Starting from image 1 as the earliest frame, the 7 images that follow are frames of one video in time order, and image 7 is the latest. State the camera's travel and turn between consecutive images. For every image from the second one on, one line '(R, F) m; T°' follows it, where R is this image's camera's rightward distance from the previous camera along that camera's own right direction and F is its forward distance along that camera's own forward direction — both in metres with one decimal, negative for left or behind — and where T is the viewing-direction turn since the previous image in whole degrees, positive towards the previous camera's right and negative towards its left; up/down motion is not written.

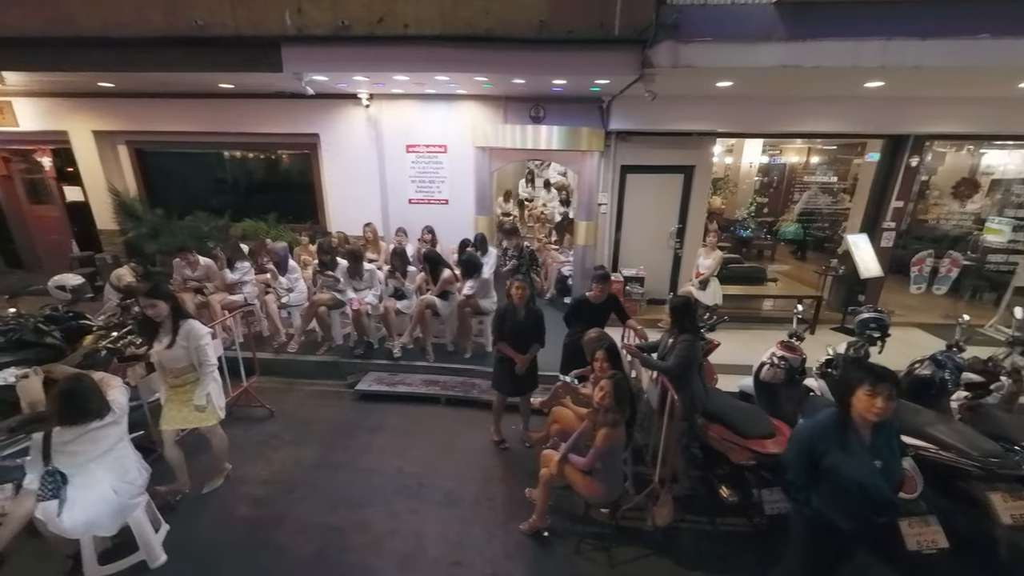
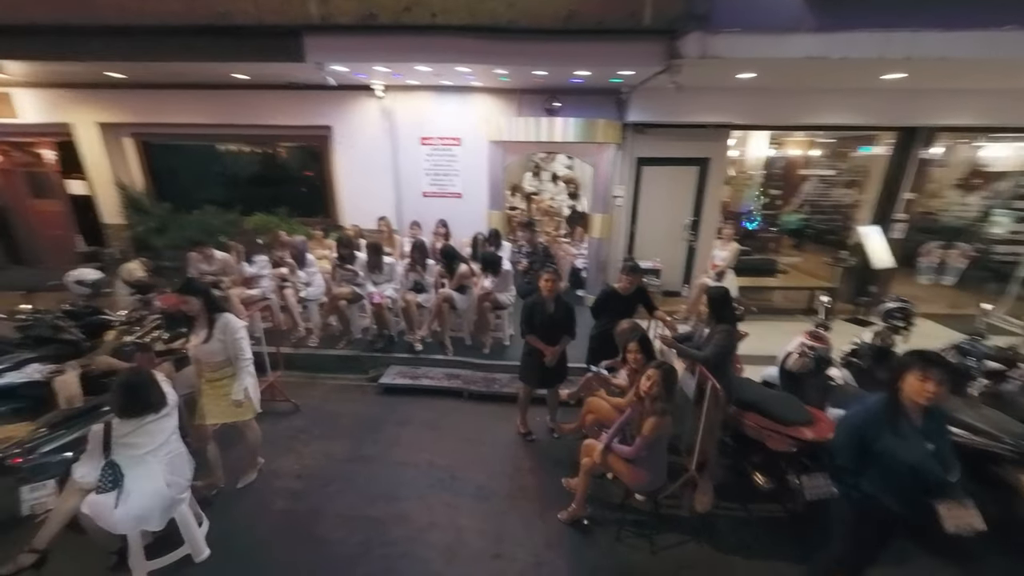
(-0.4, 0.0) m; +1°
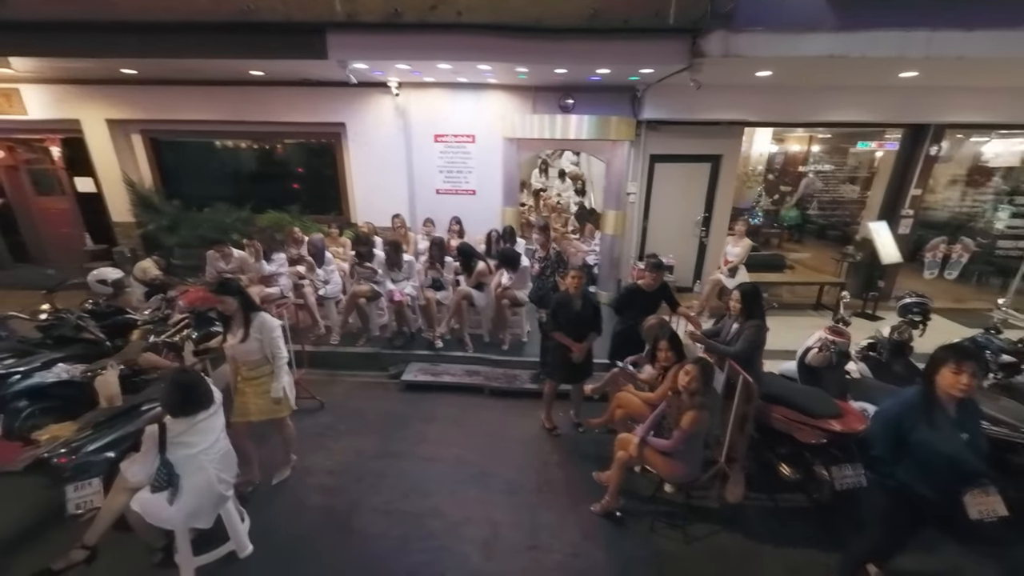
(-0.3, 0.0) m; +1°
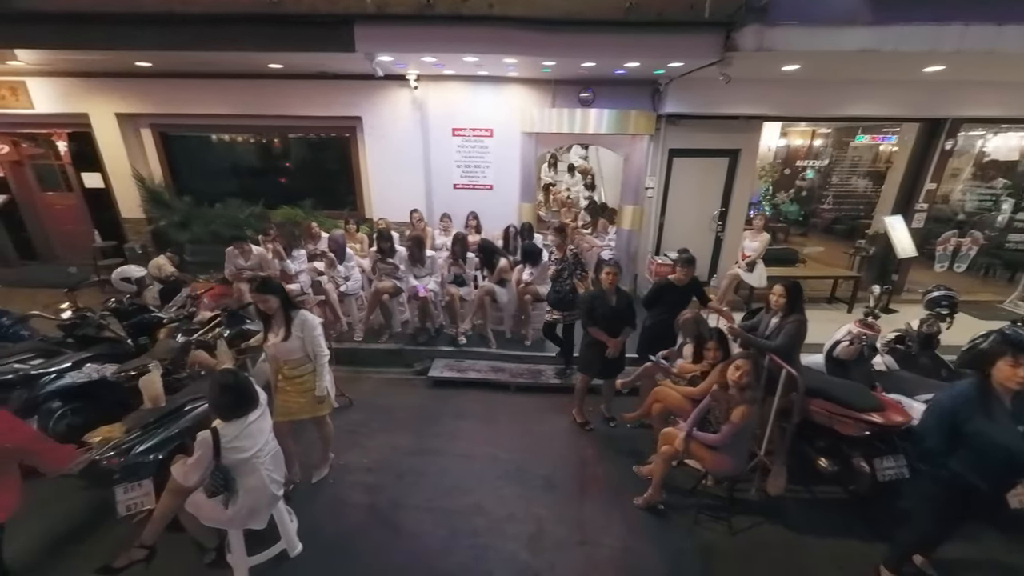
(-0.4, 0.0) m; +1°
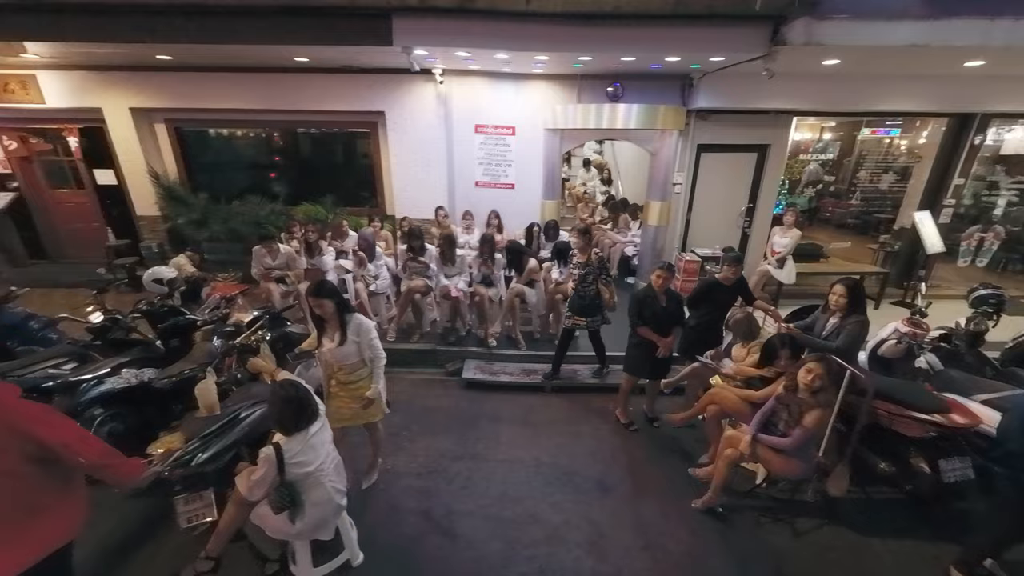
(-0.5, +0.1) m; +1°
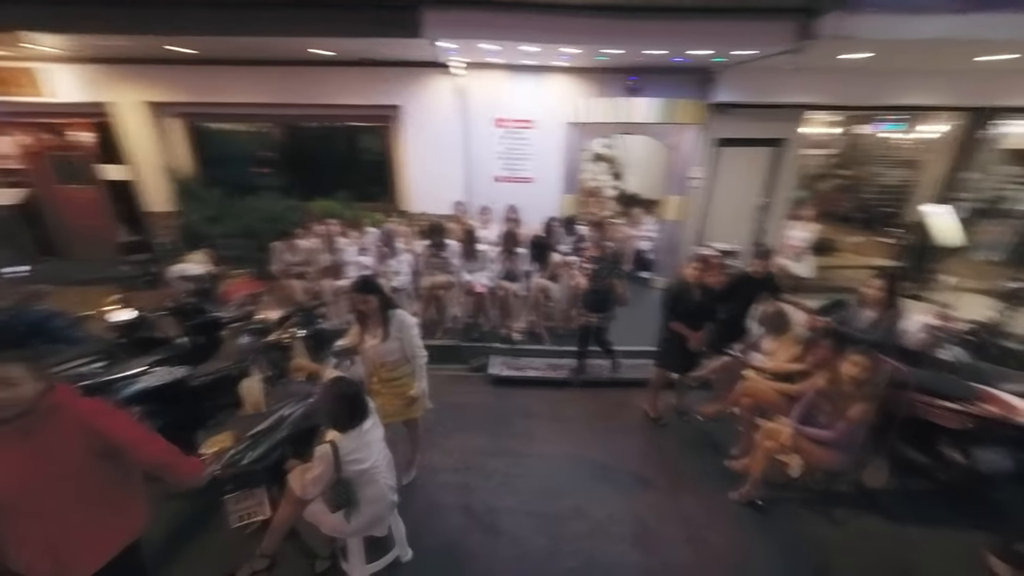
(-0.4, 0.0) m; +1°
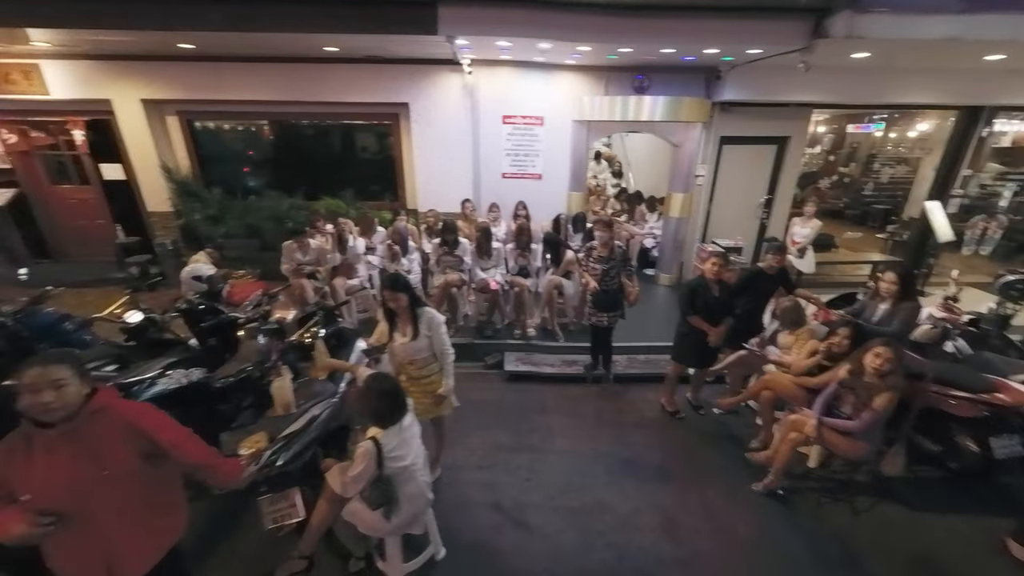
(-0.3, 0.0) m; +1°
